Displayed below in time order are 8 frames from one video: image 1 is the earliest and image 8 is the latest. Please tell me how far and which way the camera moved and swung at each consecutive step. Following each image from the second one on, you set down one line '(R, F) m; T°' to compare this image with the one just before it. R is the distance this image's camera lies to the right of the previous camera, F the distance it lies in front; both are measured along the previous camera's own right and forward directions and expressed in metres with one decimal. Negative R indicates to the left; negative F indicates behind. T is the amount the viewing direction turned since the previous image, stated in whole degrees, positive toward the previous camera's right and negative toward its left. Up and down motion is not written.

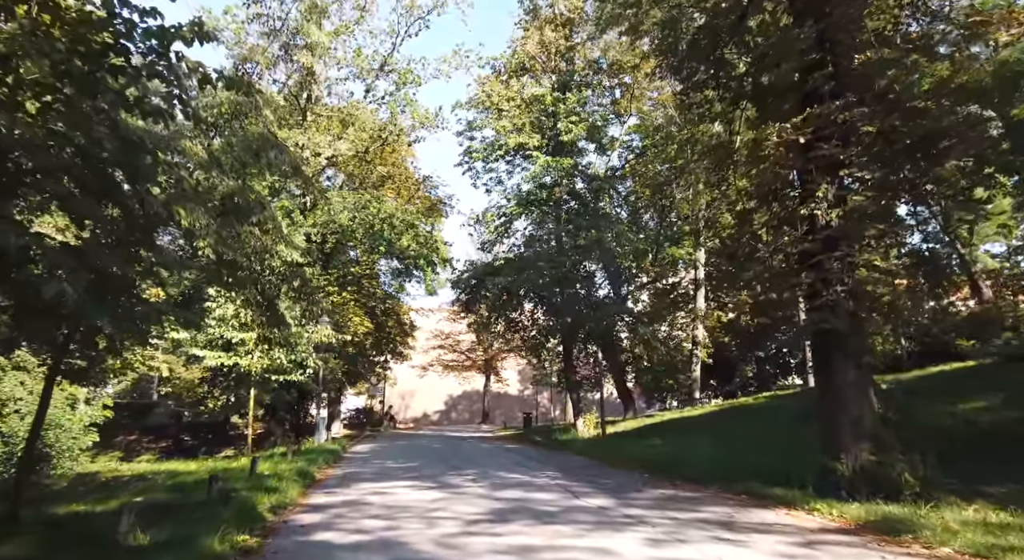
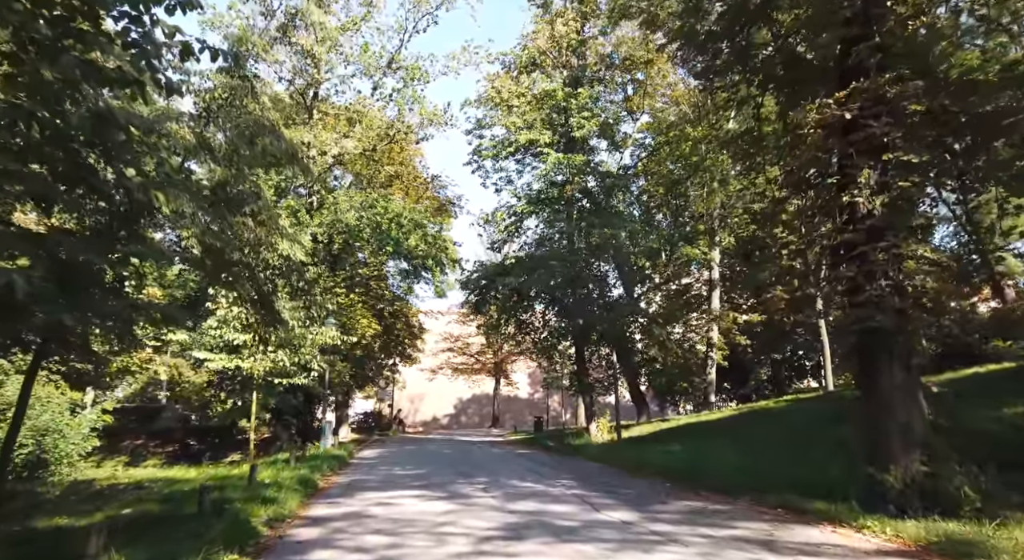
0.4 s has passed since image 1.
(-0.1, +0.6) m; -1°
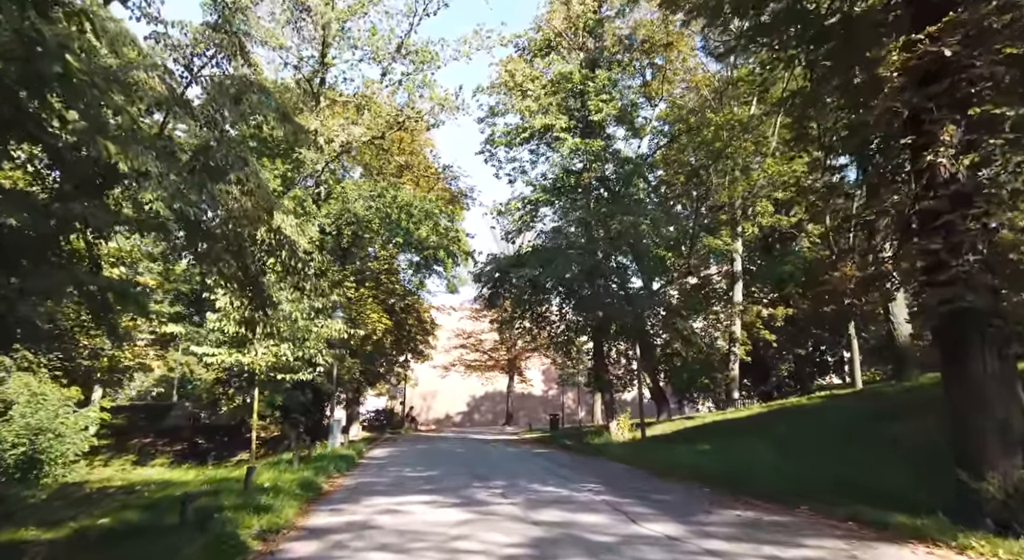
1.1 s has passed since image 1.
(-0.1, +1.0) m; -1°
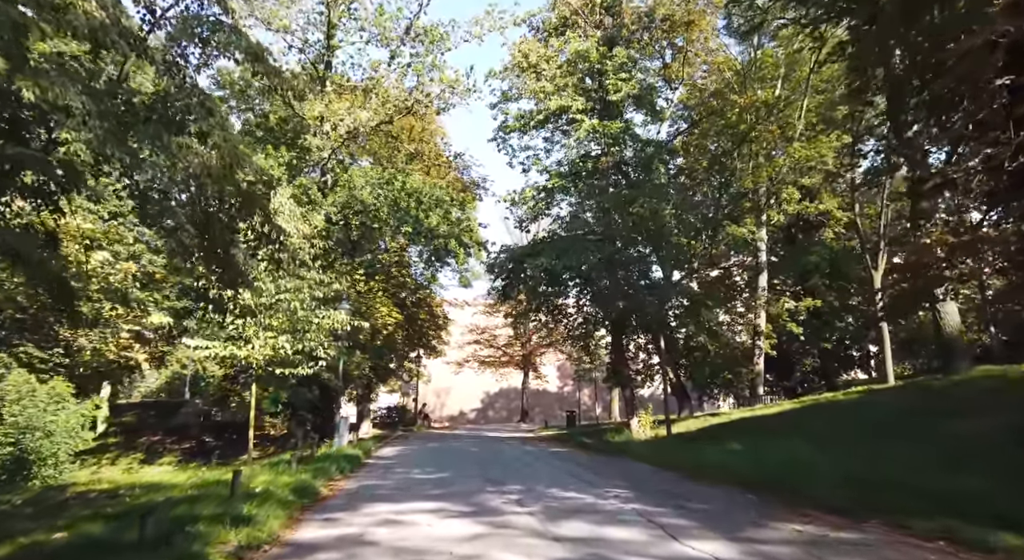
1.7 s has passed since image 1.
(0.0, +1.1) m; -1°
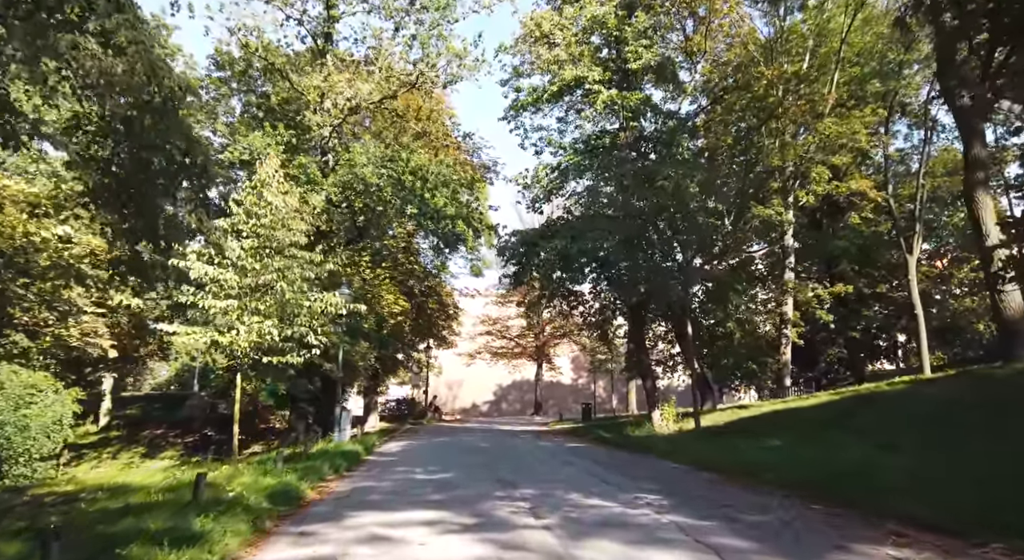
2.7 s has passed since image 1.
(0.0, +1.4) m; -1°
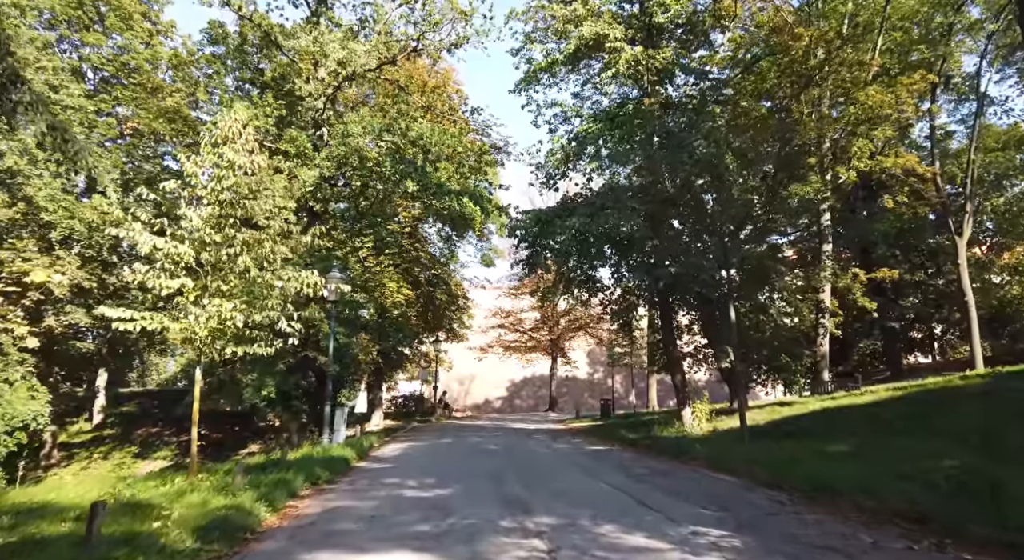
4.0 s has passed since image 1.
(0.0, +2.1) m; -1°
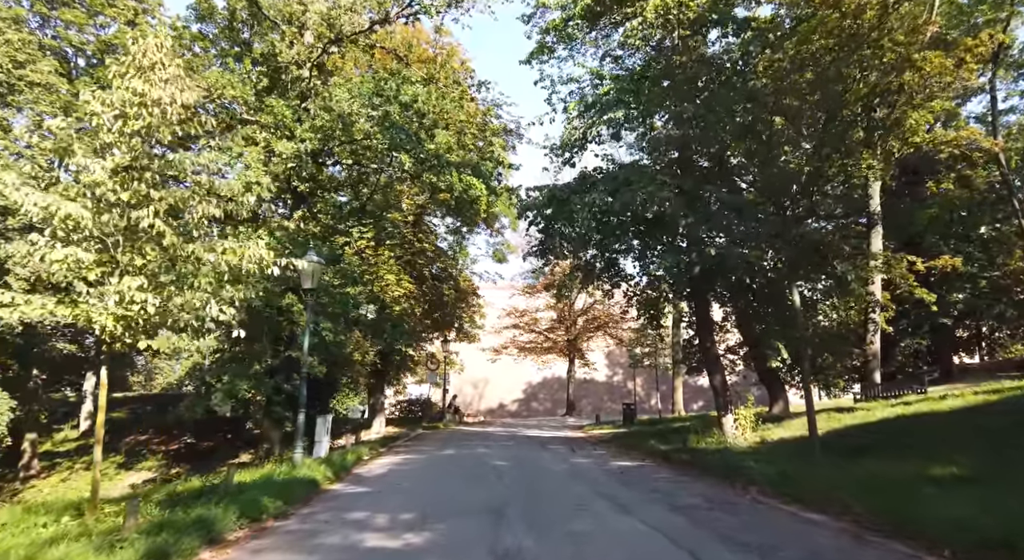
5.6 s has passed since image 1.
(+0.1, +2.6) m; -1°
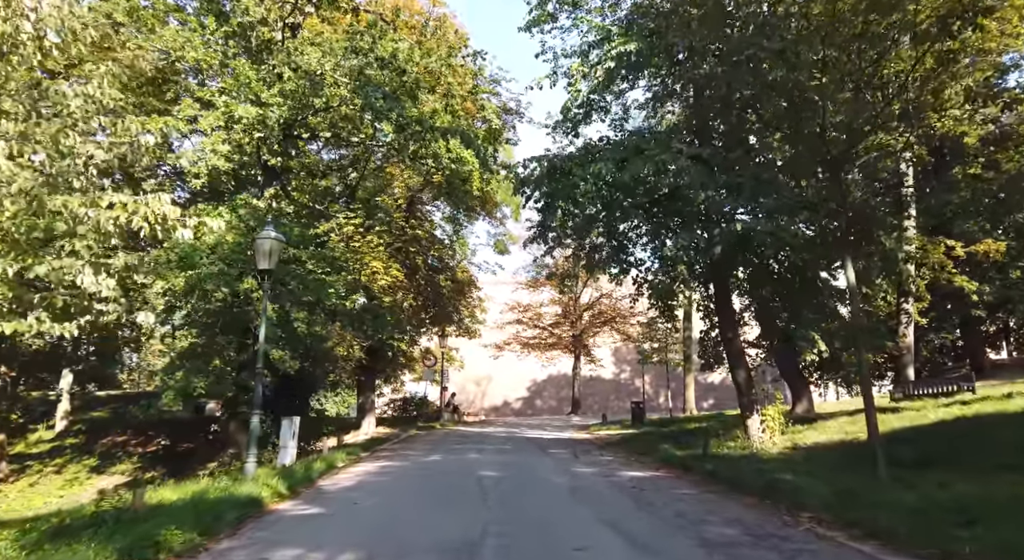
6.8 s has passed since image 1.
(+0.2, +2.0) m; -1°
